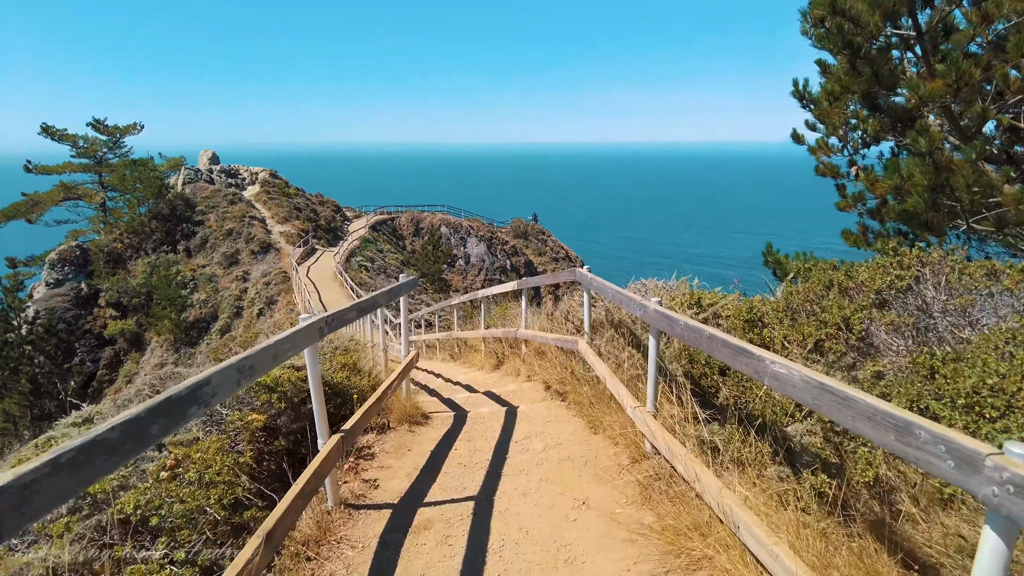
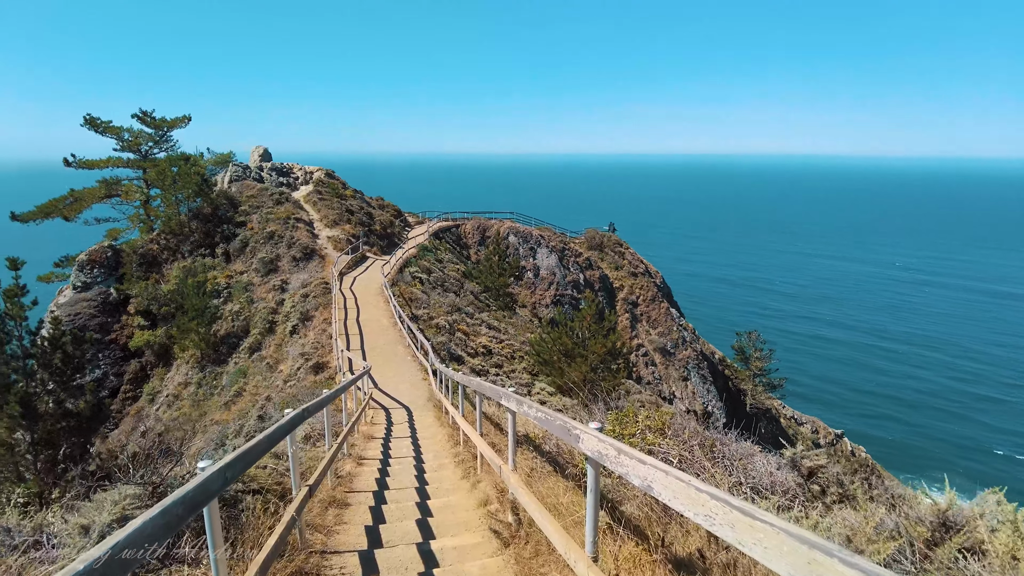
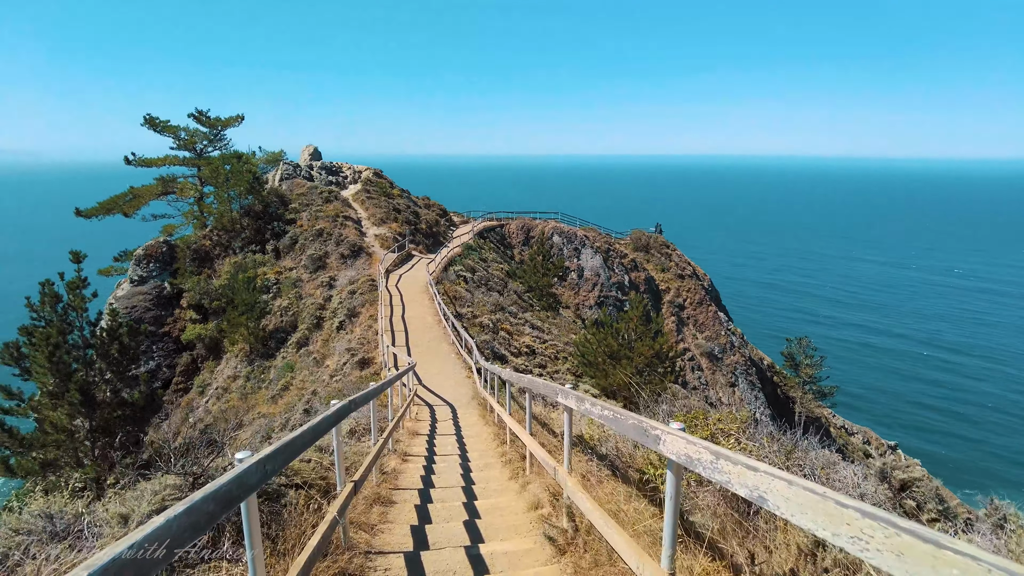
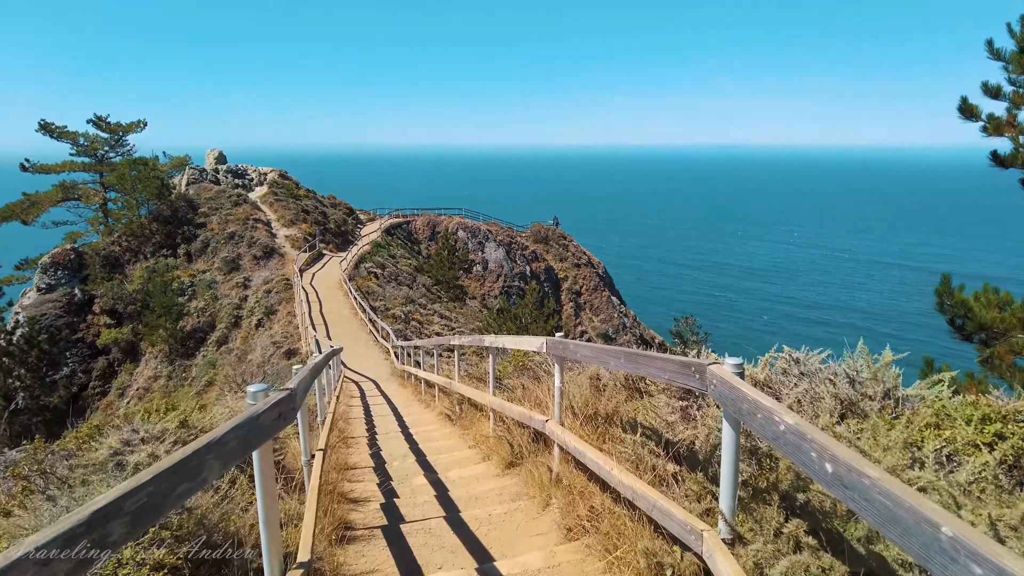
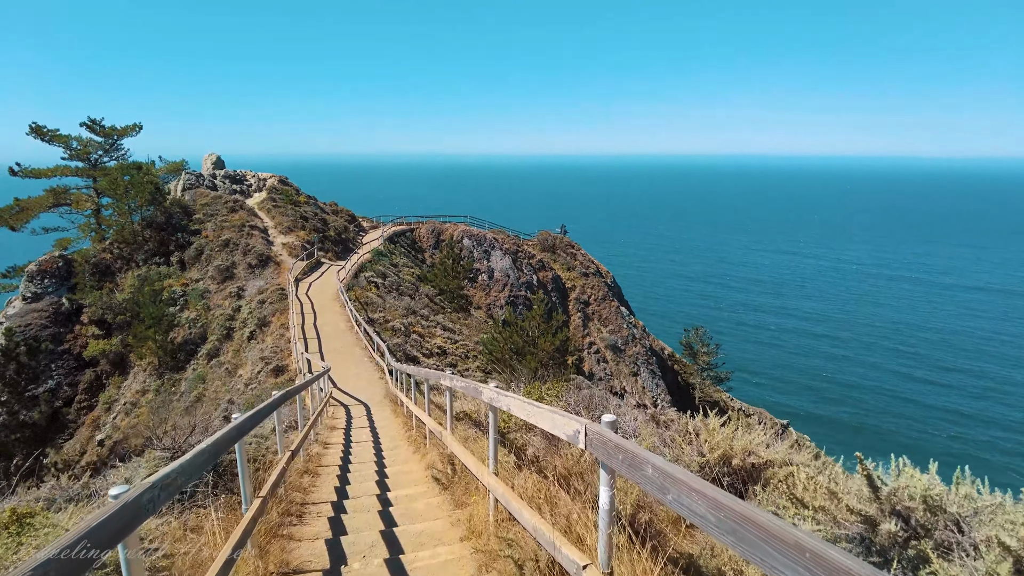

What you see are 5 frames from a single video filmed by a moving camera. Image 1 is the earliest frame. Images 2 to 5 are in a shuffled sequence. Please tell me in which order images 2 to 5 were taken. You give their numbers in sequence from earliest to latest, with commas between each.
4, 5, 2, 3
